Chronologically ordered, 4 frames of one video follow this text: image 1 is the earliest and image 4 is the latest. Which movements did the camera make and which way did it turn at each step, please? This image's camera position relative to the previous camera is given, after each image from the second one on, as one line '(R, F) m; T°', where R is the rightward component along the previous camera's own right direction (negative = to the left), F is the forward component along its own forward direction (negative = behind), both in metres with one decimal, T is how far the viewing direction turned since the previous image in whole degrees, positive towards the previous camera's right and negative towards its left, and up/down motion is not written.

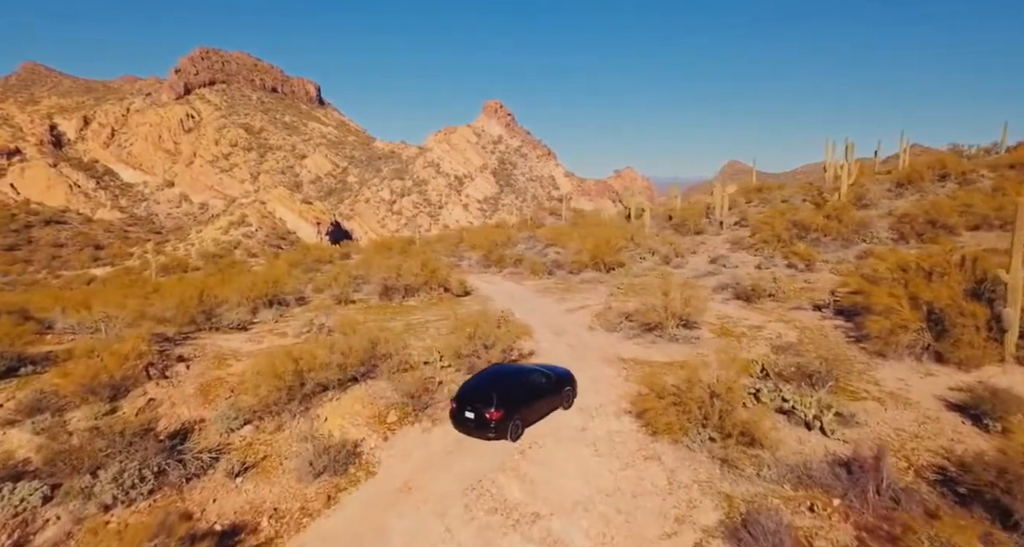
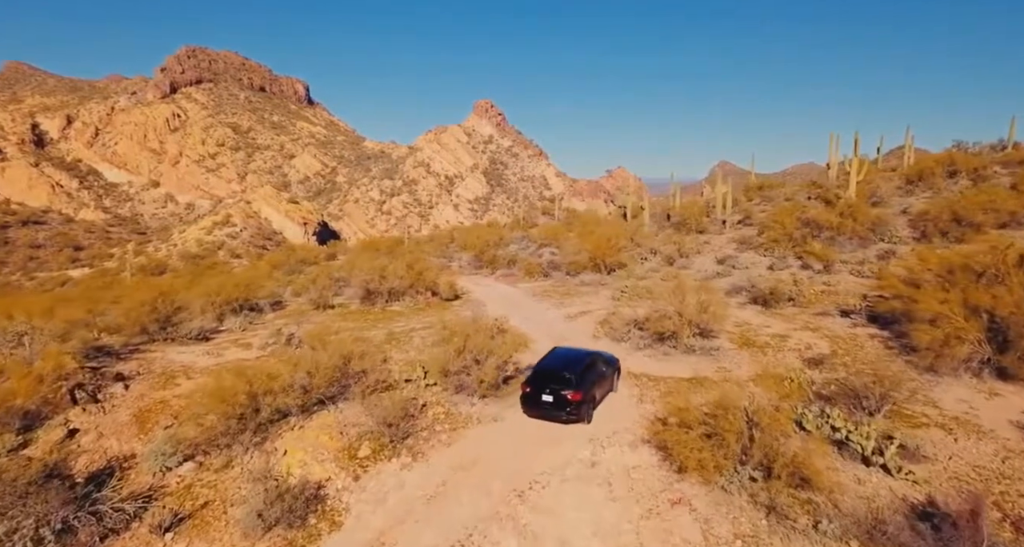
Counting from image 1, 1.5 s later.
(-0.1, +2.2) m; +1°
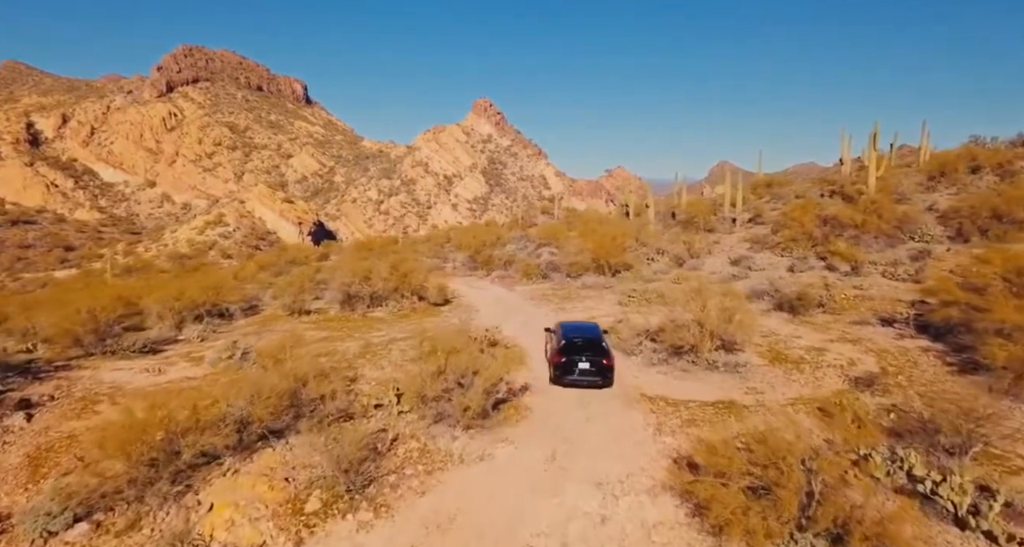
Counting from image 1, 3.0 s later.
(+0.2, +2.3) m; 0°
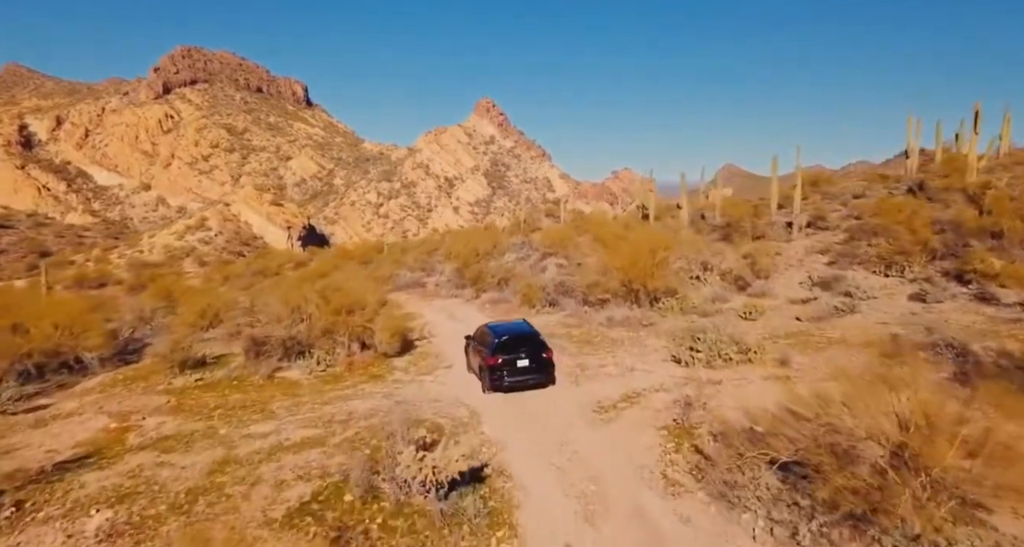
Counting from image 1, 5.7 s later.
(+0.3, +7.8) m; 0°
